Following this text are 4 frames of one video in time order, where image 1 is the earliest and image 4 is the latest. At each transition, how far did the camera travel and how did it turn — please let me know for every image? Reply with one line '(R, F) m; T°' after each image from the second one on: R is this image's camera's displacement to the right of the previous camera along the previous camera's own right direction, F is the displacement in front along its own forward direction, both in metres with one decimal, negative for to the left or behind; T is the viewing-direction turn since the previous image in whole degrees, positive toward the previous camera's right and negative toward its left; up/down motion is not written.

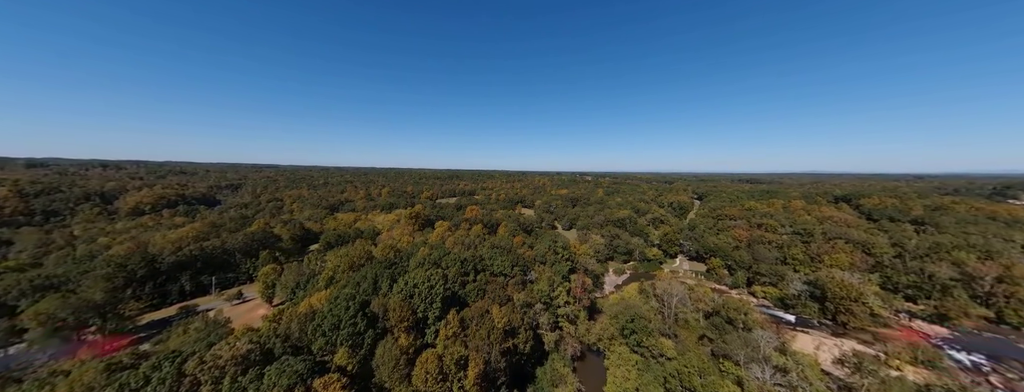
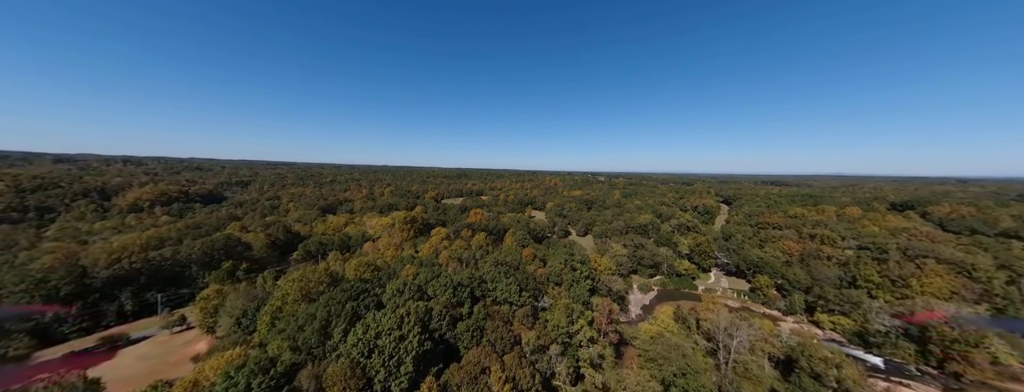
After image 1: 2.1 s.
(0.0, +6.5) m; -2°
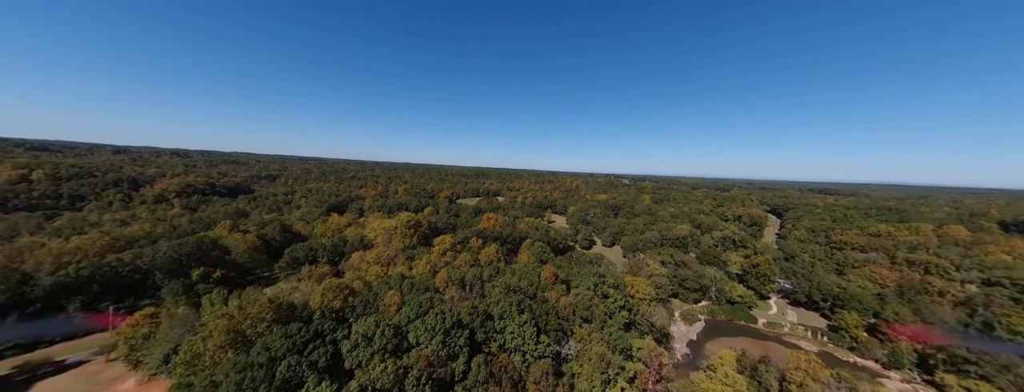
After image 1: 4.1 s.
(-0.1, +6.1) m; -4°
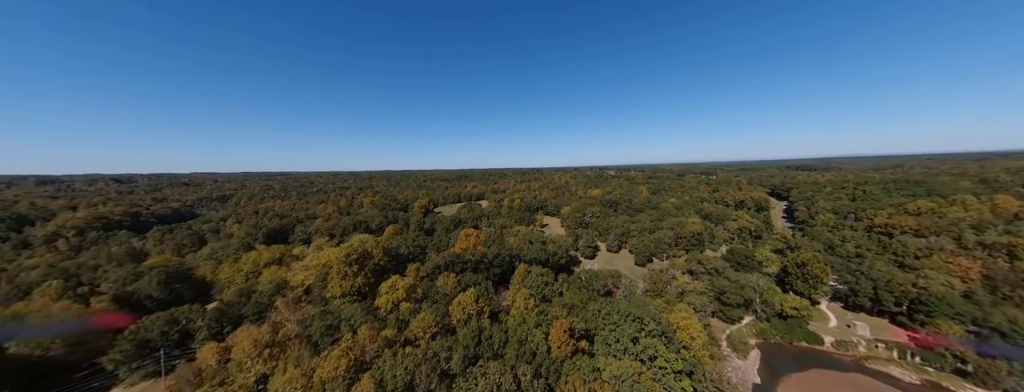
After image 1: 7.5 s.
(+0.4, +10.1) m; +3°
